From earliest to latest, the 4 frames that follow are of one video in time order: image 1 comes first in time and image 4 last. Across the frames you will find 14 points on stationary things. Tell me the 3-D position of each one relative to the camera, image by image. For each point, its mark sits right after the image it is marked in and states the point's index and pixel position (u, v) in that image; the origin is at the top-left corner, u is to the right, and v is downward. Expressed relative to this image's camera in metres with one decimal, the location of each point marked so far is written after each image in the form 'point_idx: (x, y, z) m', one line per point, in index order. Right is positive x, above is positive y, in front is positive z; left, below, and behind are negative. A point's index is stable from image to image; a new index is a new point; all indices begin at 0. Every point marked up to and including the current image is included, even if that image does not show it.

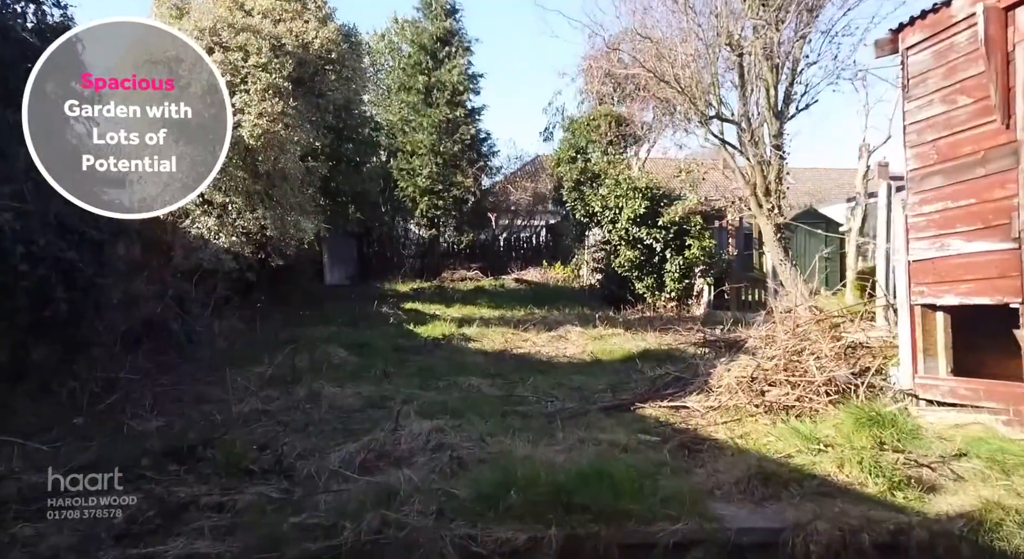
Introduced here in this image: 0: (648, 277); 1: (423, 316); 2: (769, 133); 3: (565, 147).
0: (+2.1, 0.0, +13.6) m
1: (-1.2, -0.5, +11.8) m
2: (+3.1, +1.8, +10.6) m
3: (+0.9, +2.3, +15.4) m
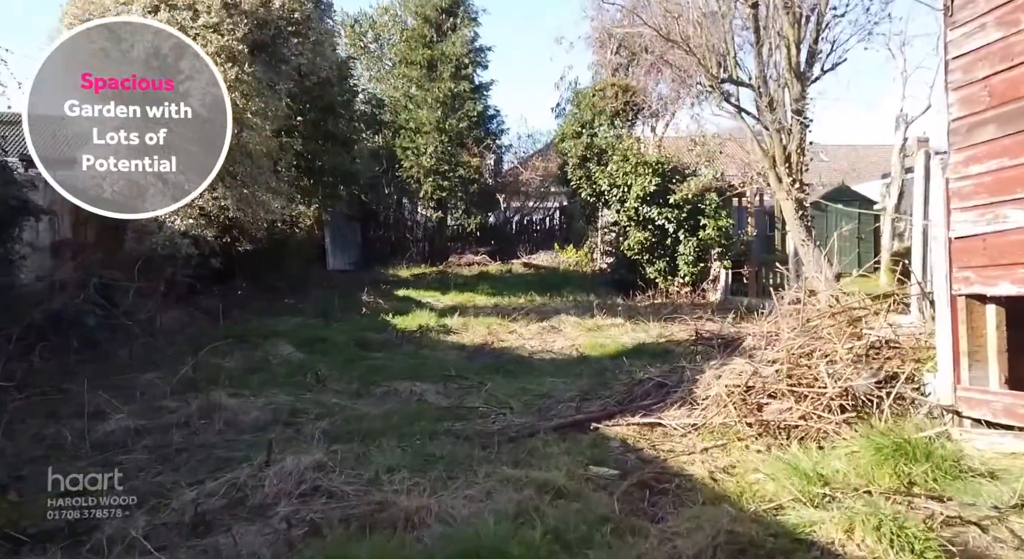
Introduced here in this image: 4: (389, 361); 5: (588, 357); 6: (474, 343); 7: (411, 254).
0: (+2.1, +0.3, +12.5) m
1: (-1.3, -0.3, +10.8) m
2: (+3.0, +2.0, +9.5) m
3: (+1.0, +2.6, +14.3) m
4: (-1.0, -0.6, +6.7) m
5: (+0.6, -0.6, +6.9) m
6: (-0.4, -0.6, +8.1) m
7: (-2.2, +0.6, +19.2) m
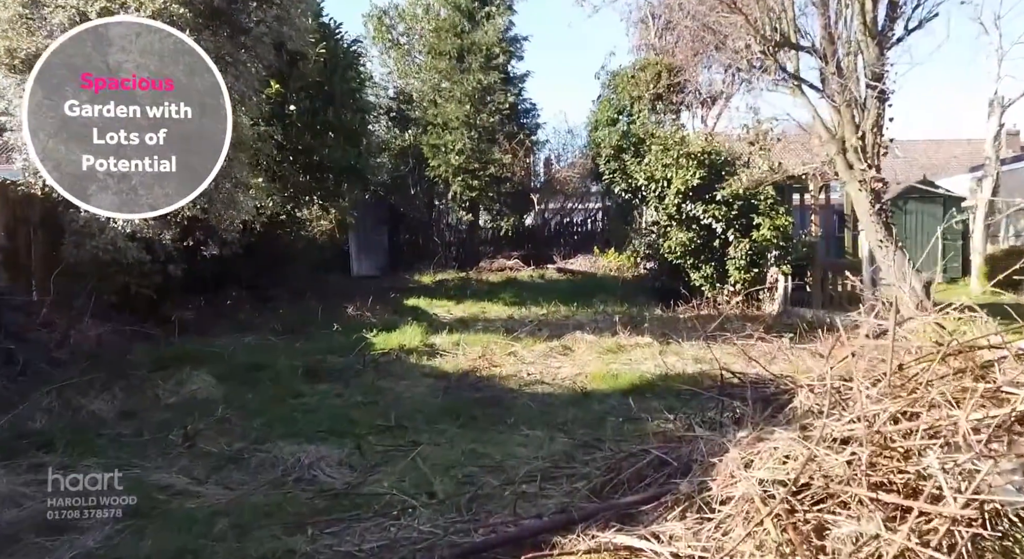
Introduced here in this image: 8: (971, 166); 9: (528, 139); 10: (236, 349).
0: (+2.4, +0.2, +10.7) m
1: (-1.1, -0.4, +9.2) m
2: (+3.0, +1.9, +7.7) m
3: (+1.3, +2.5, +12.6) m
4: (-1.1, -0.7, +5.2) m
5: (+0.5, -0.7, +5.2) m
6: (-0.4, -0.7, +6.5) m
7: (-1.5, +0.4, +17.7) m
8: (+9.7, +2.5, +19.2) m
9: (+0.3, +2.9, +17.9) m
10: (-2.1, -0.5, +6.5) m
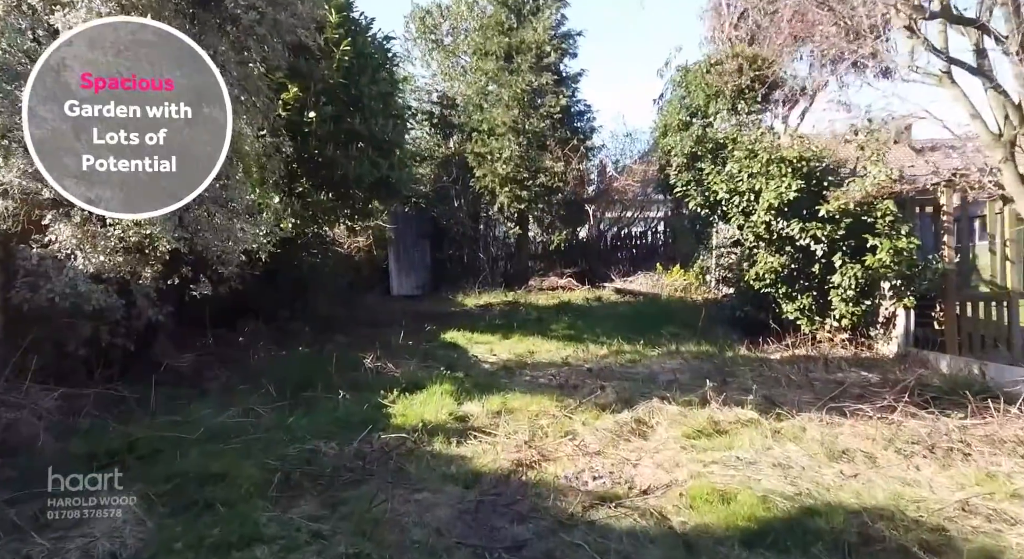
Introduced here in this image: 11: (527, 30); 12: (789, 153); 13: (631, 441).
0: (+2.9, -0.2, +8.8) m
1: (-0.7, -0.8, +7.5) m
2: (+3.4, +1.6, +5.7) m
3: (+2.0, +2.1, +10.8) m
4: (-0.9, -1.0, +3.4) m
5: (+0.7, -1.0, +3.4) m
6: (-0.1, -1.0, +4.7) m
7: (-0.5, 0.0, +16.0) m
8: (+10.8, +2.1, +16.8) m
9: (+1.3, +2.5, +16.1) m
10: (-1.7, -0.9, +4.9) m
11: (+0.3, +4.5, +15.8) m
12: (+2.7, +1.3, +8.7) m
13: (+0.7, -1.0, +5.1) m
